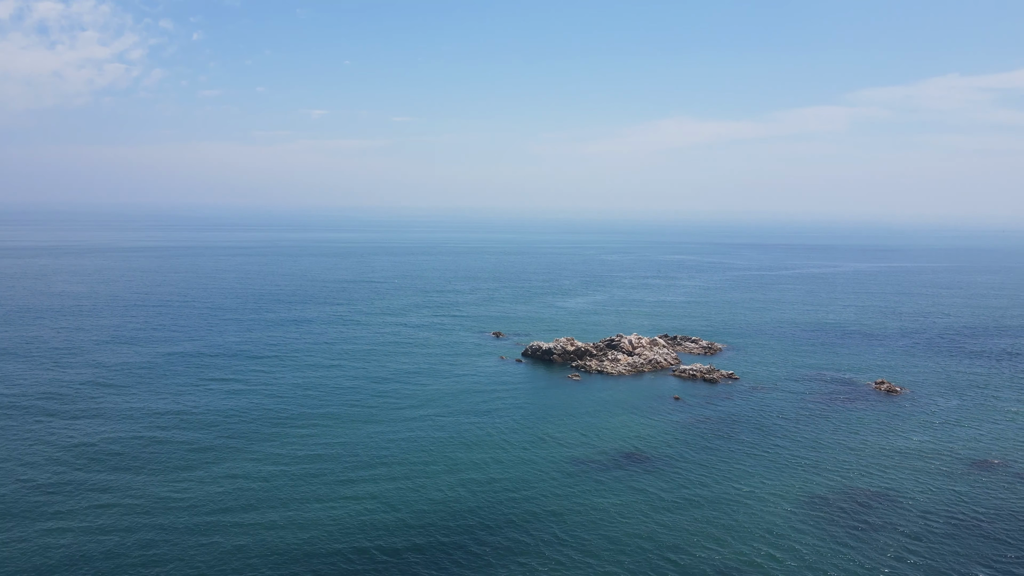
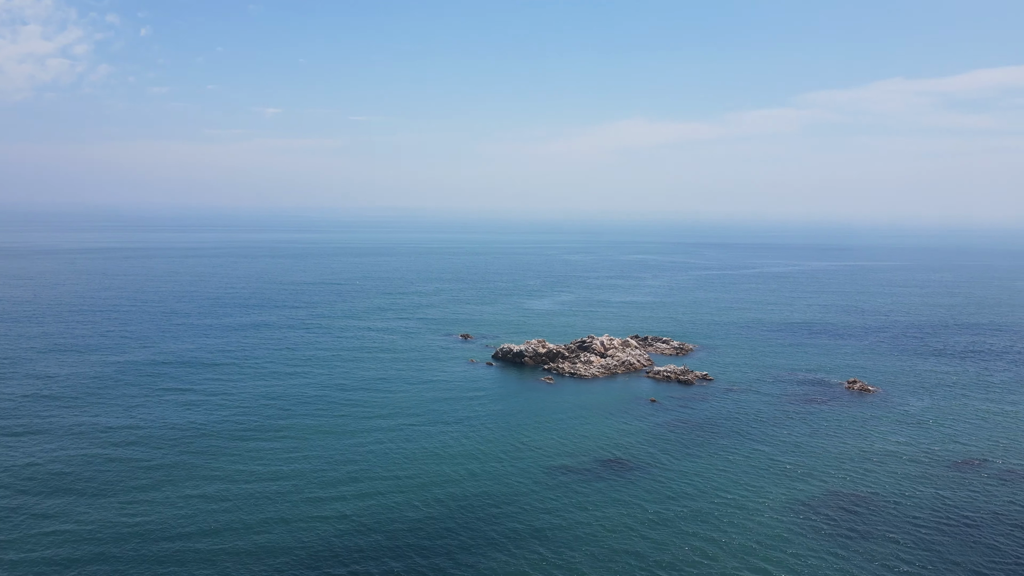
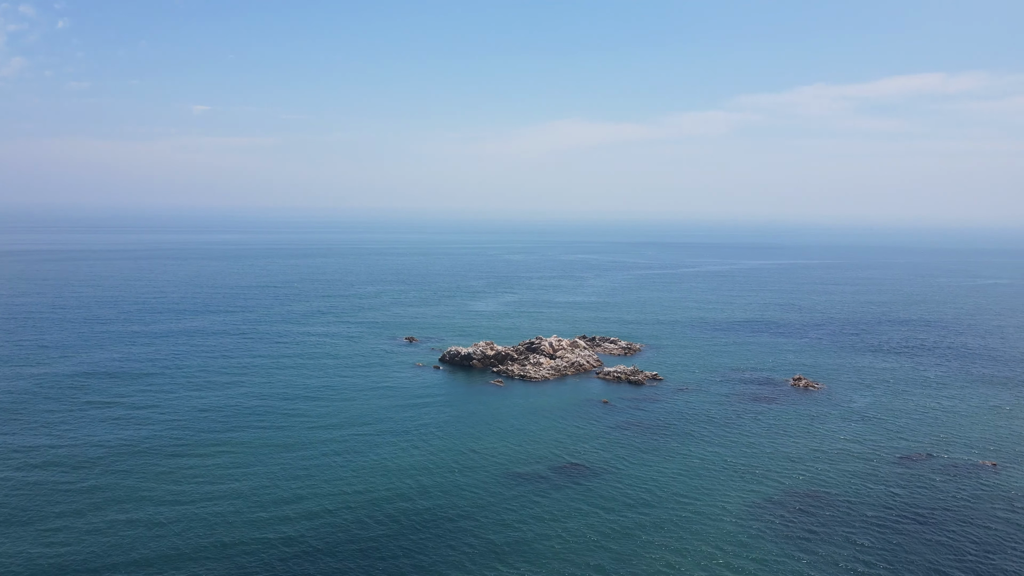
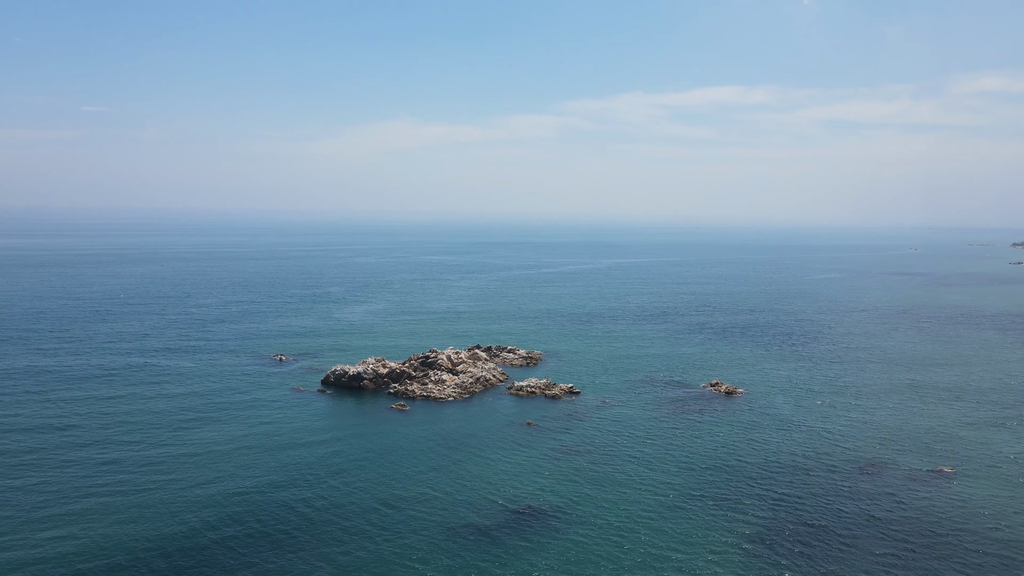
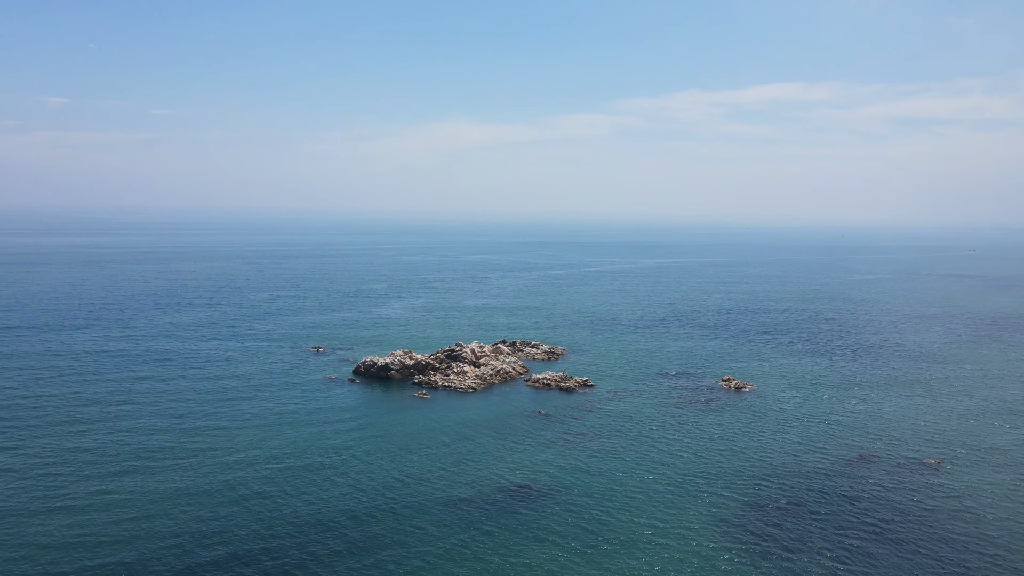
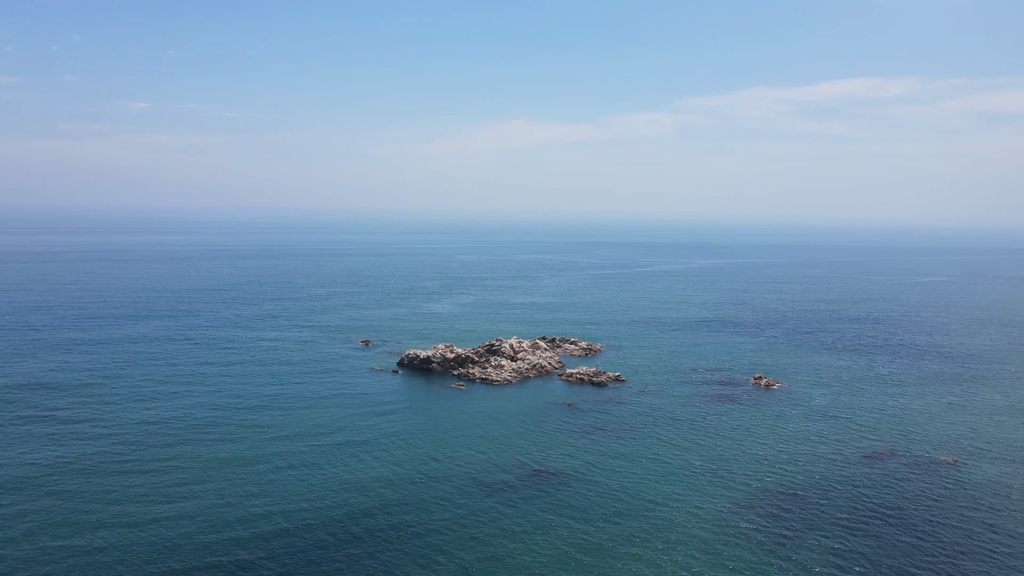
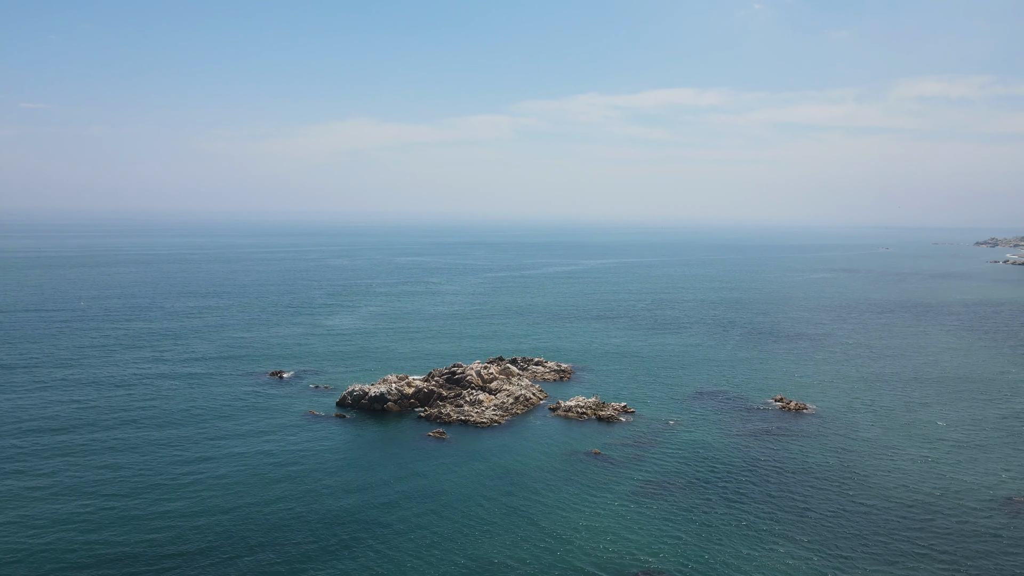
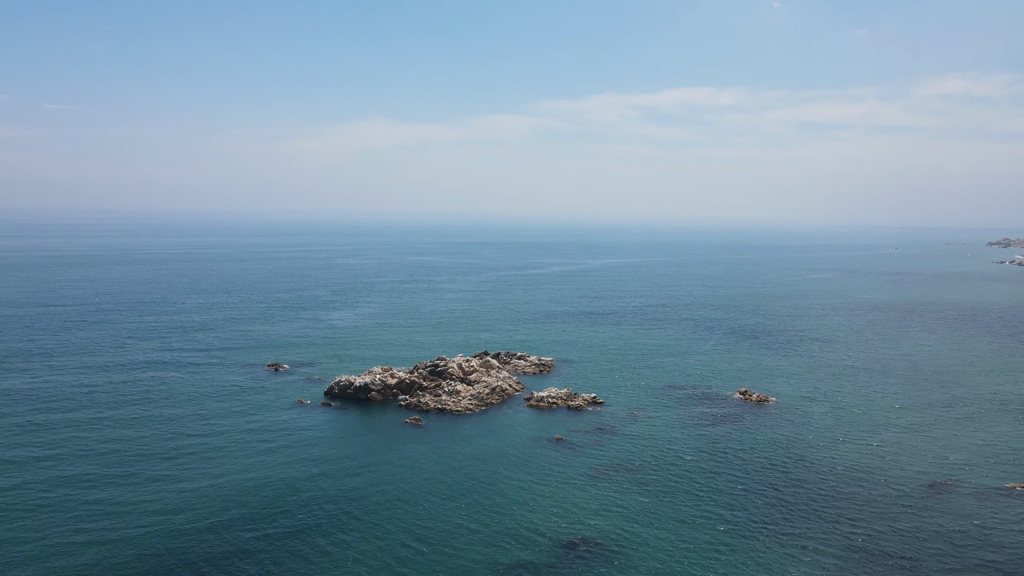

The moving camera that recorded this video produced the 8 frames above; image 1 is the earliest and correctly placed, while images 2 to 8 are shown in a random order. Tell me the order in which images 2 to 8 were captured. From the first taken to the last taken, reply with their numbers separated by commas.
2, 3, 6, 5, 4, 8, 7
